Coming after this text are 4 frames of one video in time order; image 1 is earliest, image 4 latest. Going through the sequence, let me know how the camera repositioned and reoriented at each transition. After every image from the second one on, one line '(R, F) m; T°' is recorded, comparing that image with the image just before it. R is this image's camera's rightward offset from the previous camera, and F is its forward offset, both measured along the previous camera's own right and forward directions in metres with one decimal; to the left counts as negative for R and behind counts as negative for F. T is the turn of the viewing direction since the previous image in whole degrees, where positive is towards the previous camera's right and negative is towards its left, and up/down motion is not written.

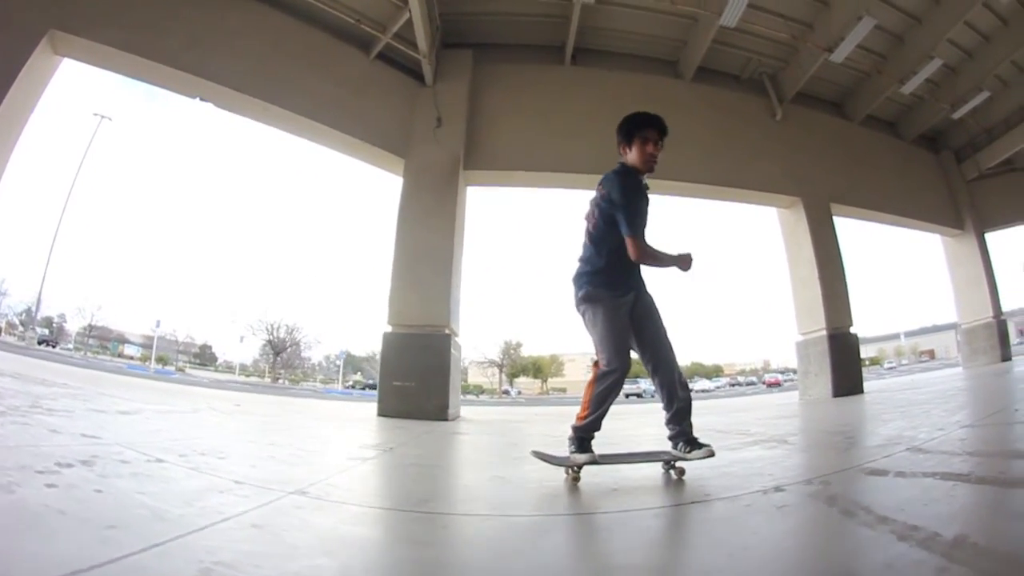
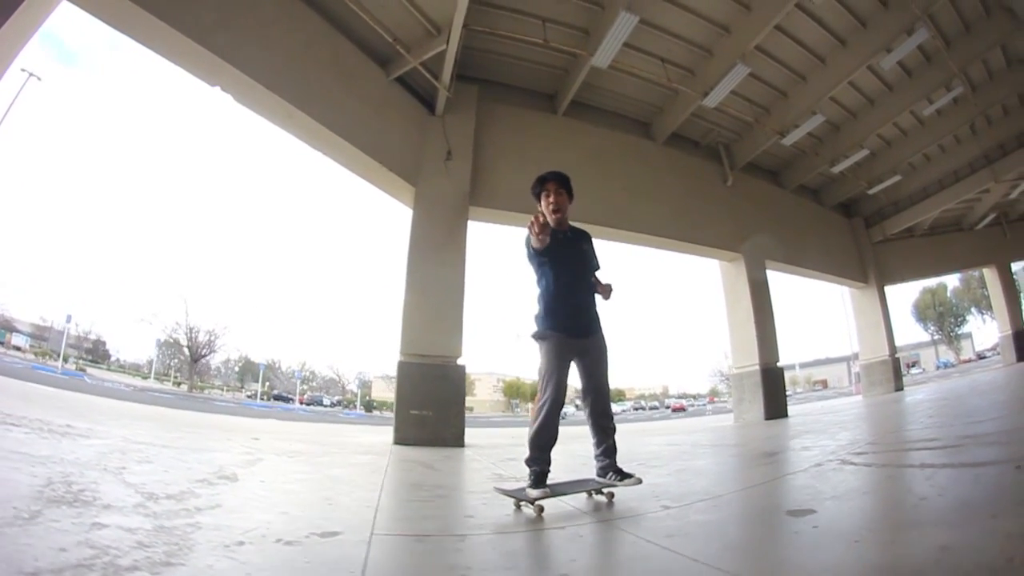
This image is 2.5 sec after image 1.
(-0.9, -0.2) m; +9°
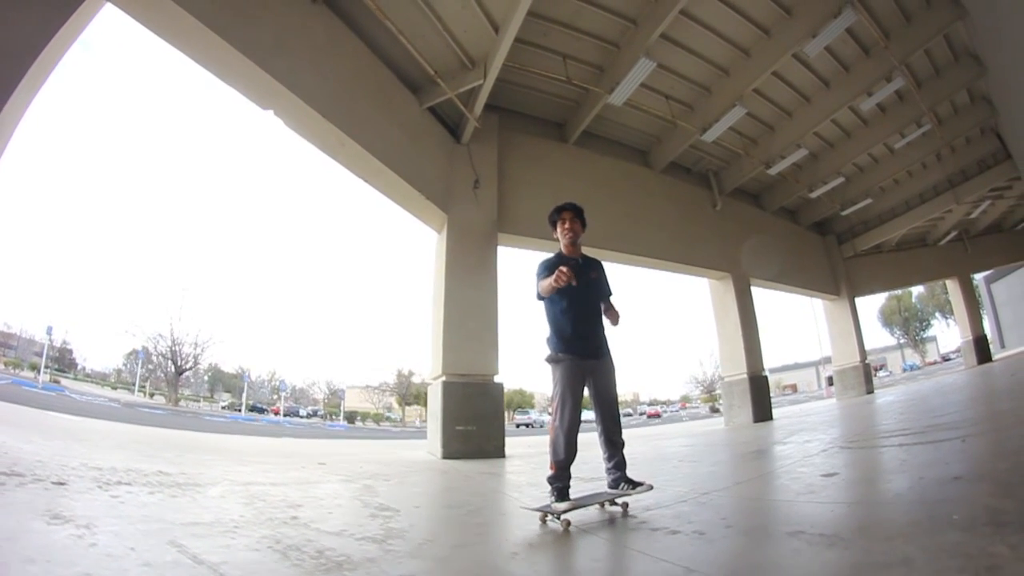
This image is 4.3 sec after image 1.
(-0.6, -0.3) m; +3°
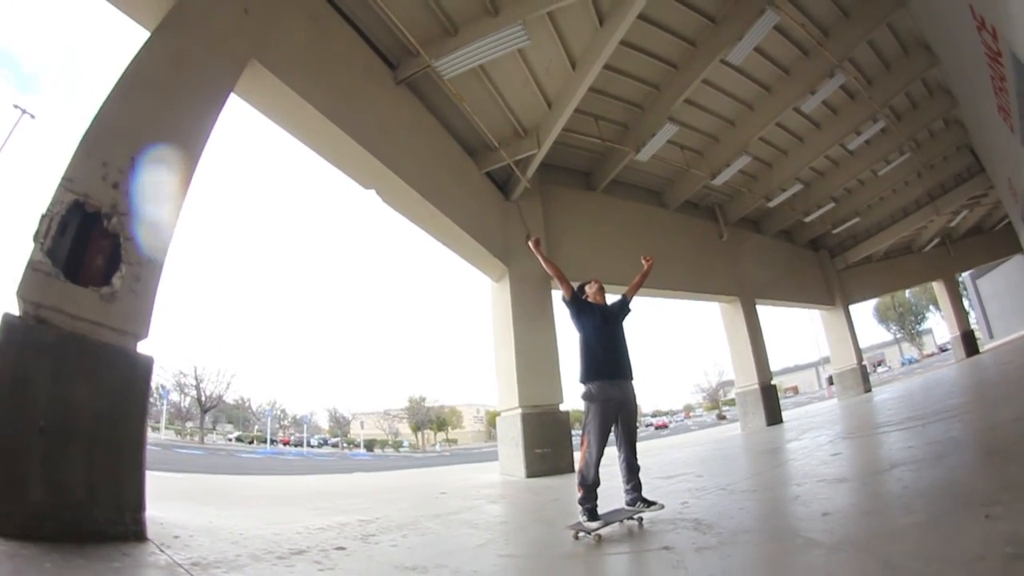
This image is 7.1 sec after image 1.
(-0.7, -0.9) m; +1°
